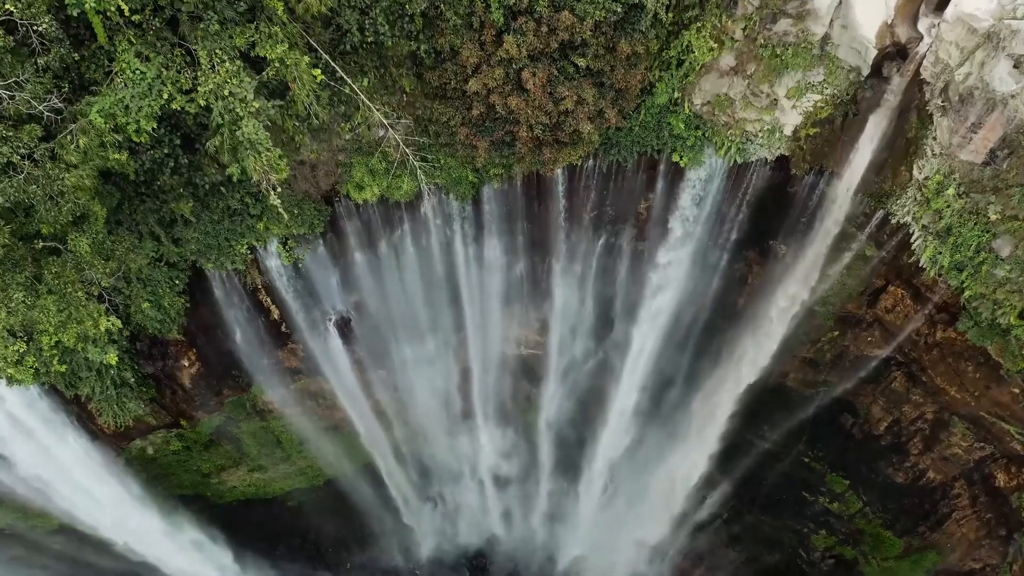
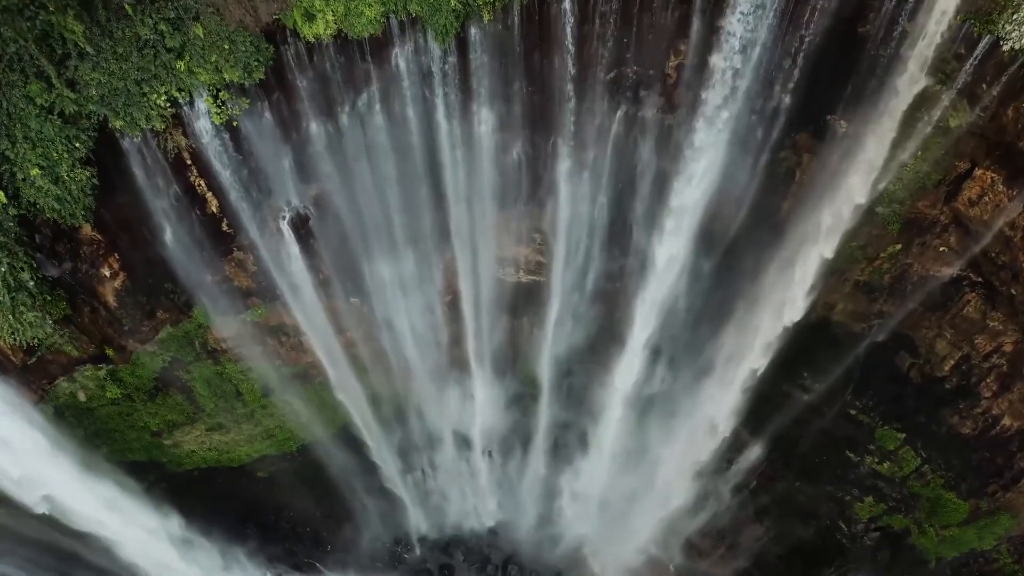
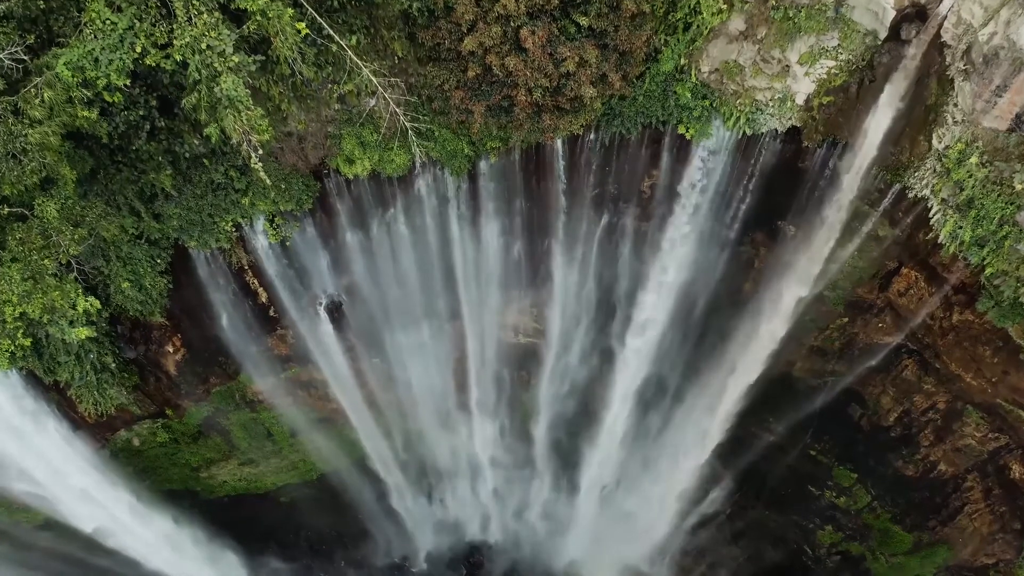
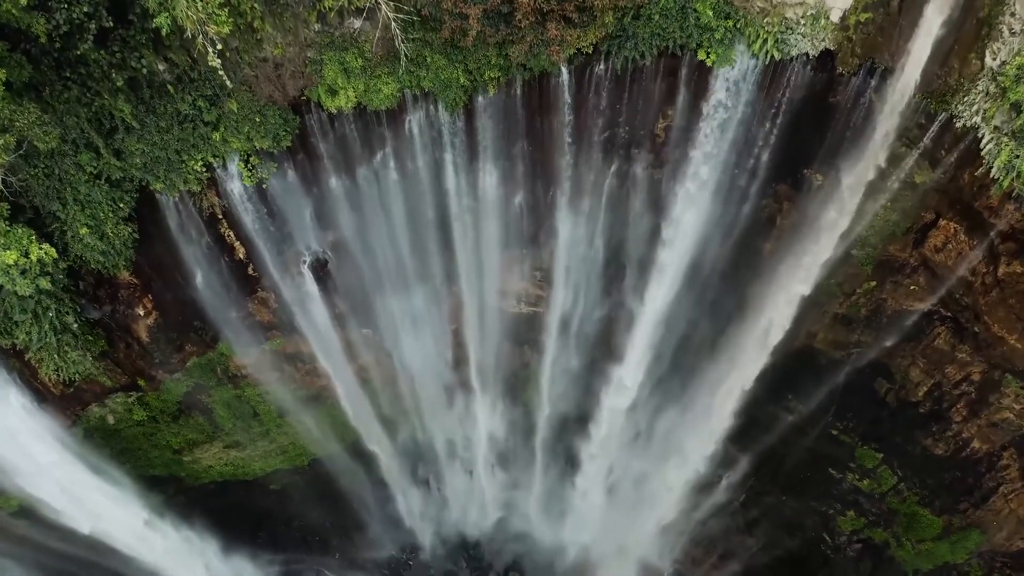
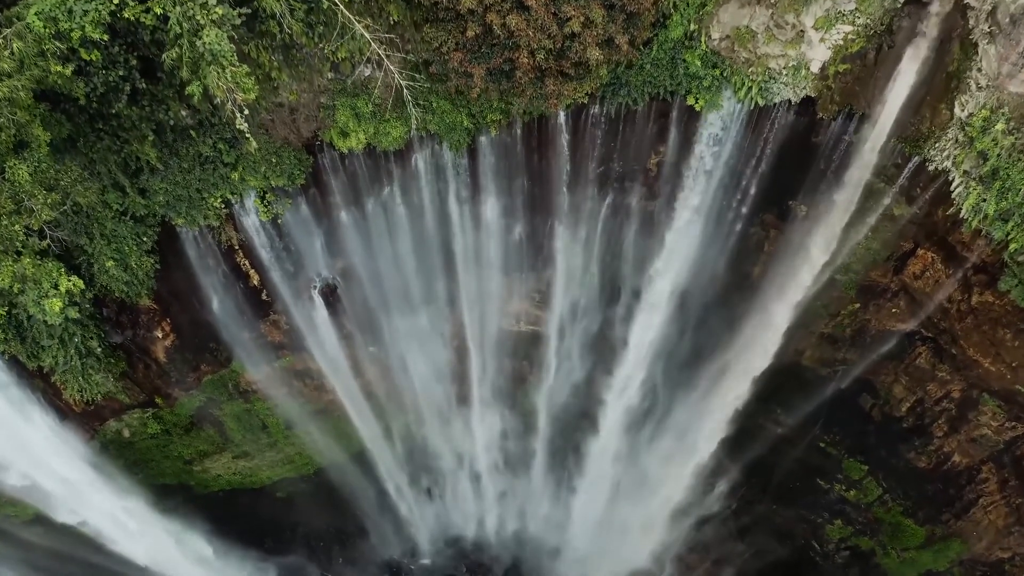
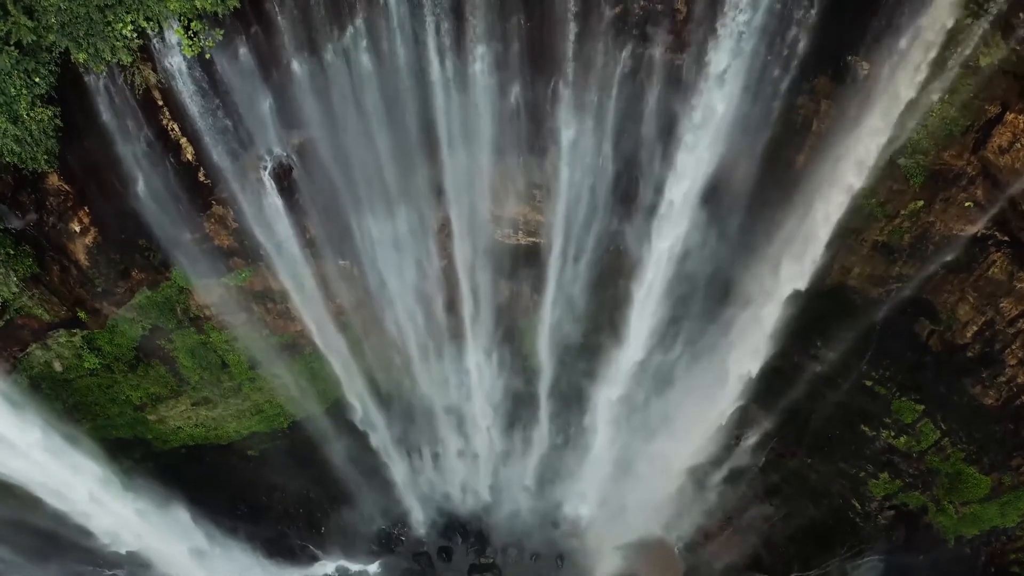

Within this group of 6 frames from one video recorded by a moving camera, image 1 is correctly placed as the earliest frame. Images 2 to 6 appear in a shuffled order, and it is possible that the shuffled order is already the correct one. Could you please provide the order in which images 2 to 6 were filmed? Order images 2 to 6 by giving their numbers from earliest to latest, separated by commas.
3, 5, 4, 2, 6
